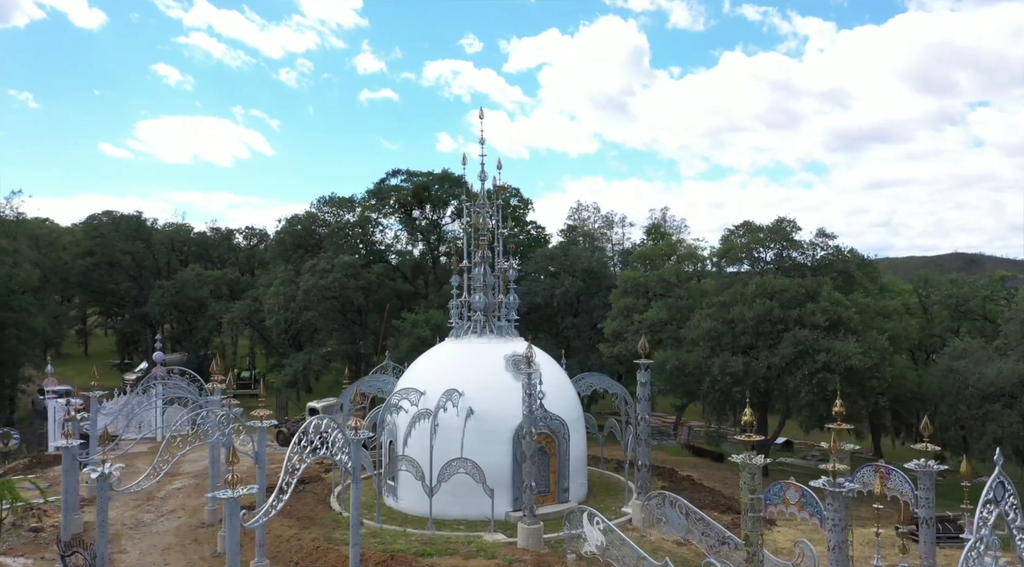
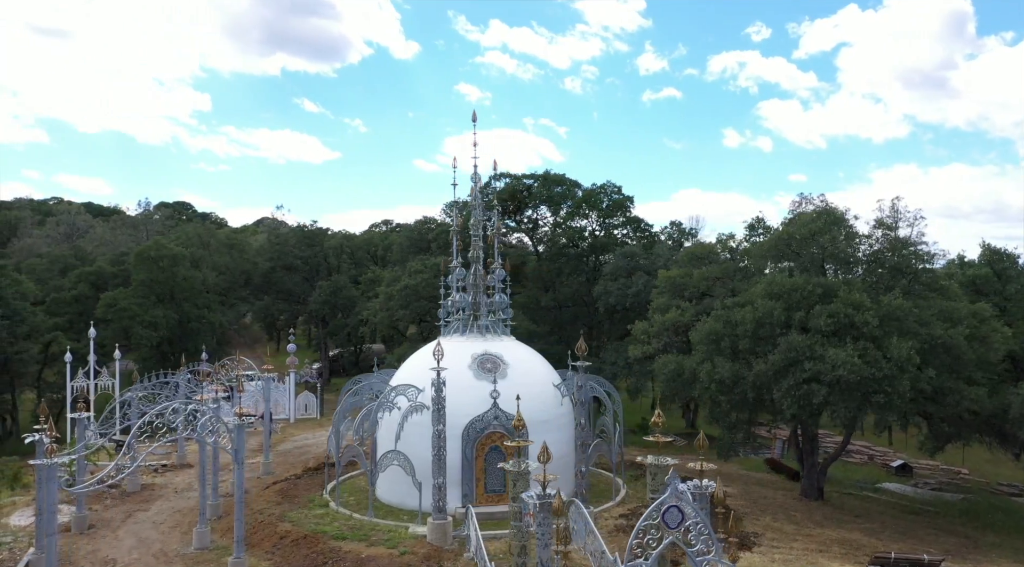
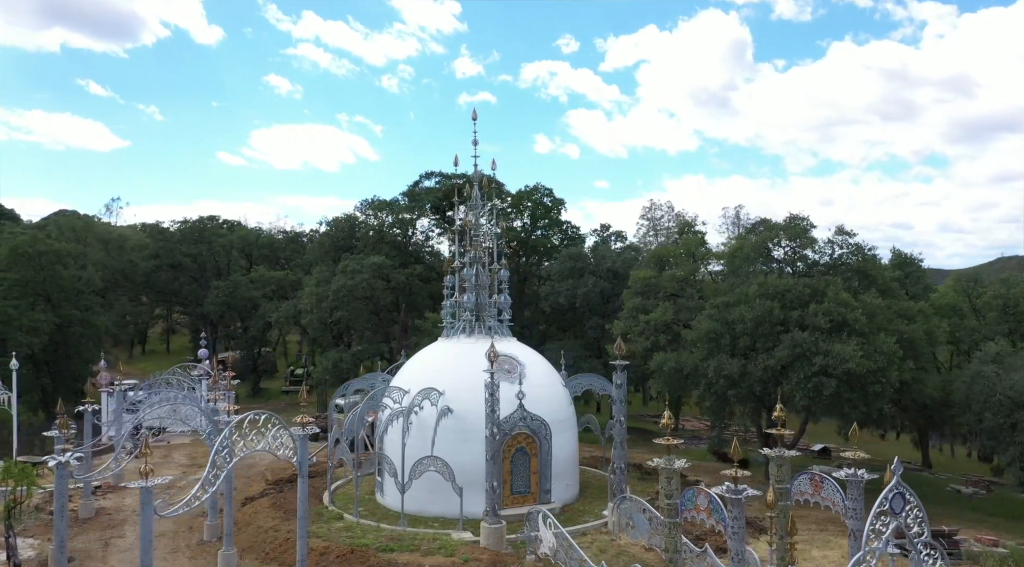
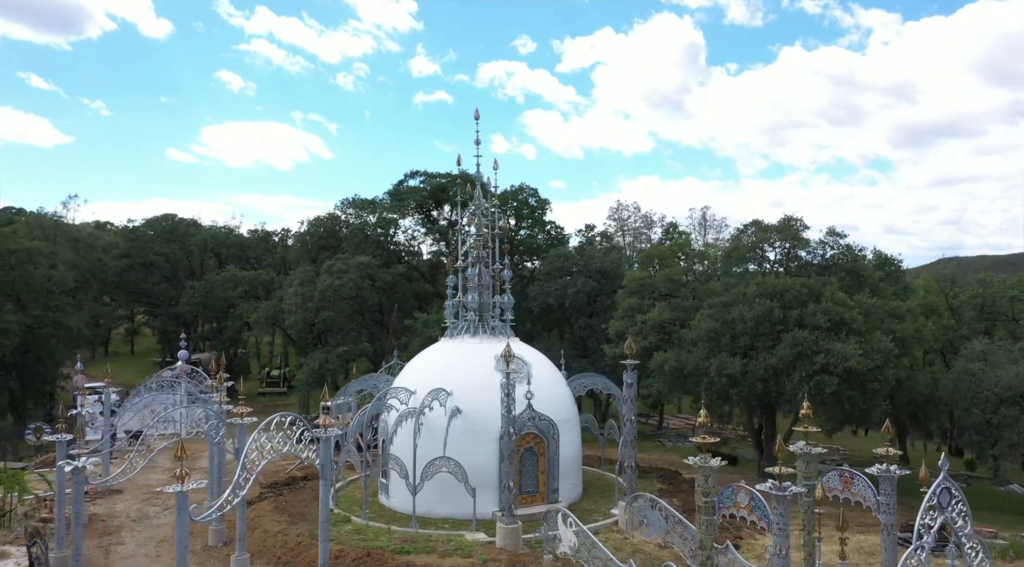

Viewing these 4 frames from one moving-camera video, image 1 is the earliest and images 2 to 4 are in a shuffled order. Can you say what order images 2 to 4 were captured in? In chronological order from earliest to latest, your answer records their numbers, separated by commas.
4, 3, 2
